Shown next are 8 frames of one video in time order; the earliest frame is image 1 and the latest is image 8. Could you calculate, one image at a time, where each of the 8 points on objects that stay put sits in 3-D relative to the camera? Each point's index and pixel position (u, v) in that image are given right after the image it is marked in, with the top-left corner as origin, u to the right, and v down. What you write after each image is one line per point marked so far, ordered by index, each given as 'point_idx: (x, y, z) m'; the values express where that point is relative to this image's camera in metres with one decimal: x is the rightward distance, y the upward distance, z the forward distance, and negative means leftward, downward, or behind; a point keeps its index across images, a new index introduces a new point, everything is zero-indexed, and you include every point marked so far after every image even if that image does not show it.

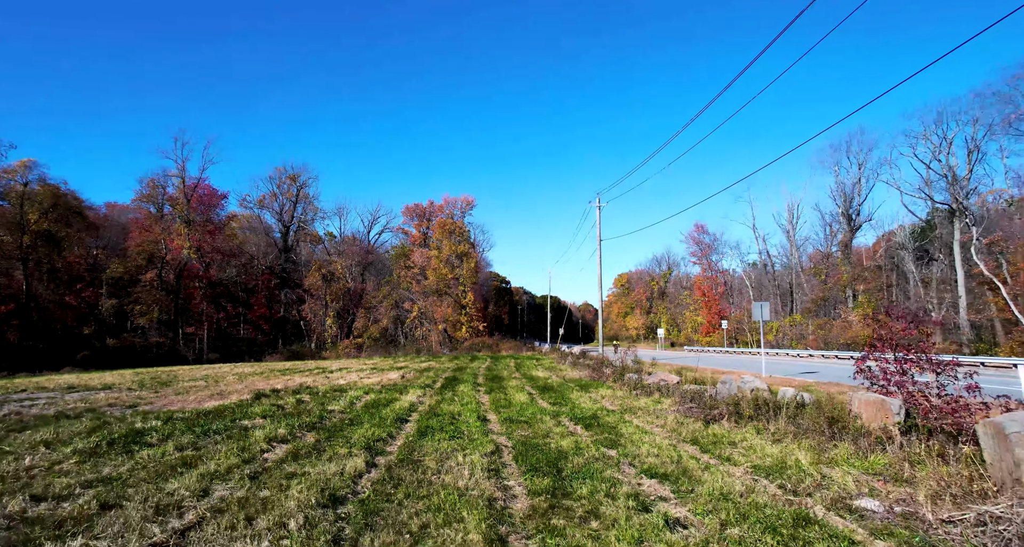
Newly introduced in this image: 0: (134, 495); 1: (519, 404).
0: (-3.6, -2.1, +5.4) m
1: (+0.2, -2.9, +12.5) m
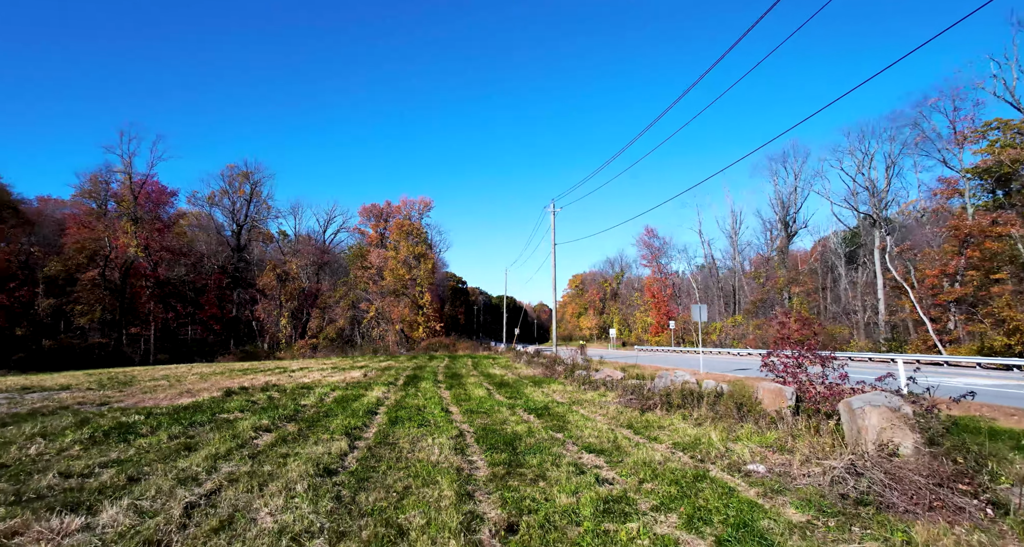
0: (-4.0, -2.2, +6.3) m
1: (-0.8, -3.0, +13.7) m
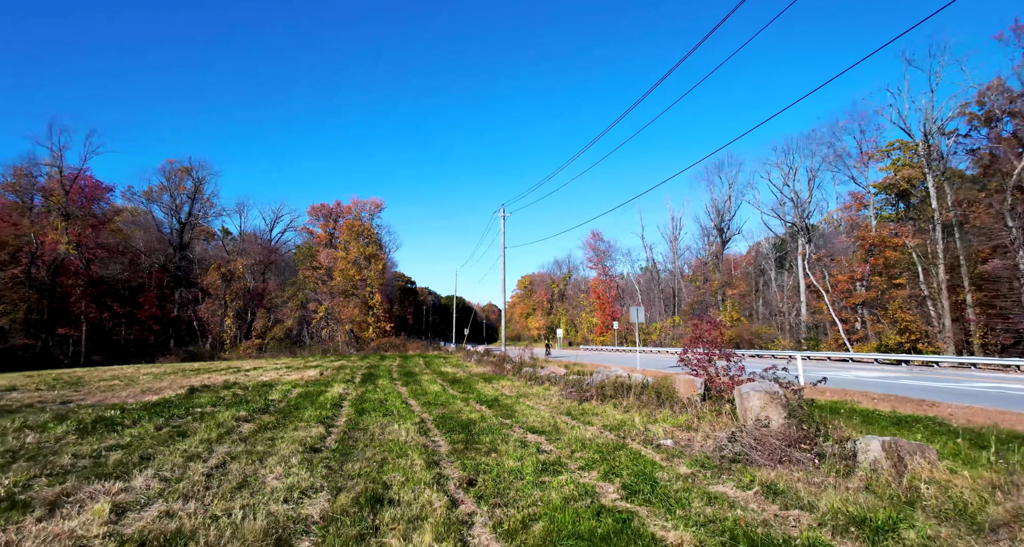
0: (-4.6, -2.3, +7.3) m
1: (-2.1, -3.2, +14.9) m
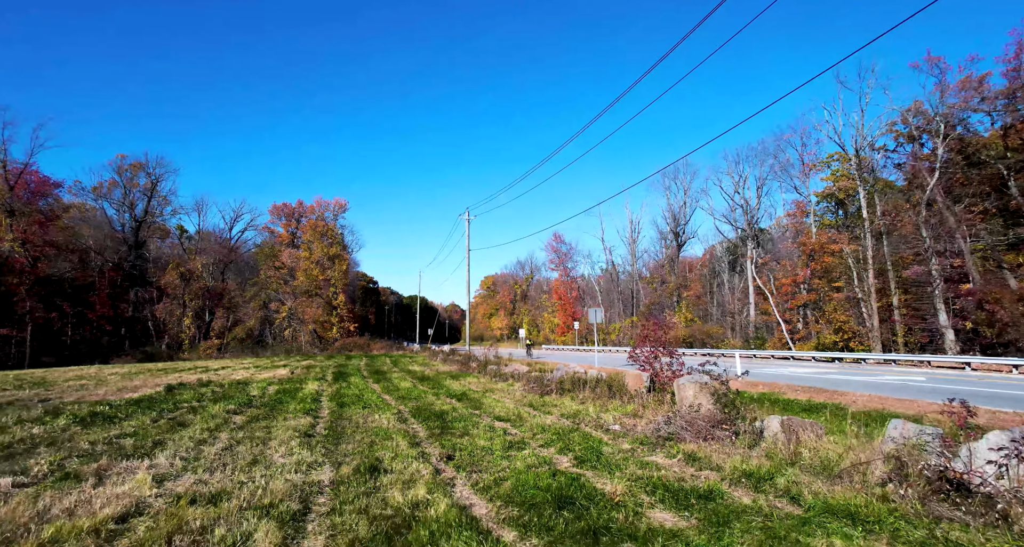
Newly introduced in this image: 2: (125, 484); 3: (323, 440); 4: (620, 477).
0: (-5.0, -2.4, +8.2) m
1: (-3.0, -3.3, +16.0) m
2: (-3.9, -2.1, +5.6) m
3: (-2.7, -2.4, +8.0) m
4: (+1.1, -2.1, +5.8) m
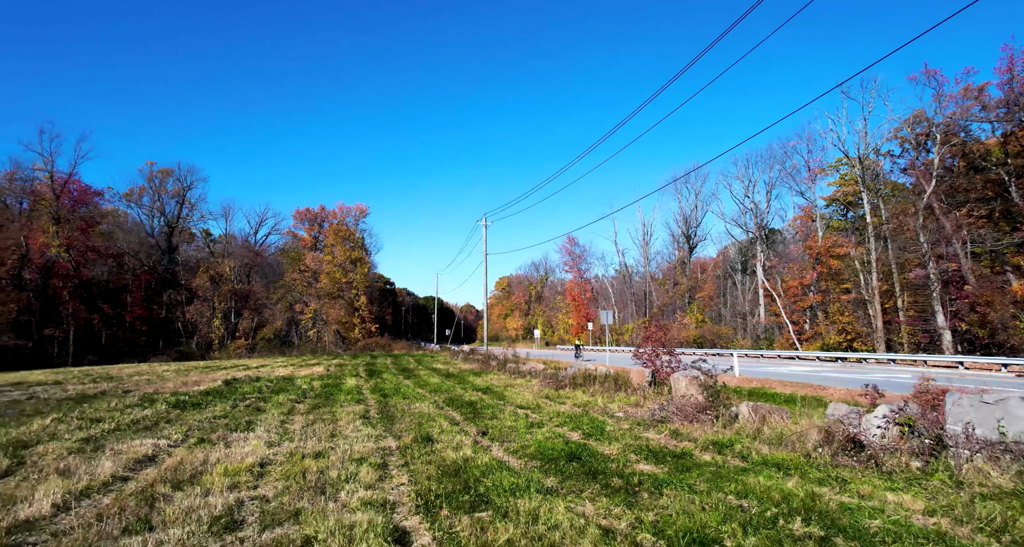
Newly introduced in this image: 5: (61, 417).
0: (-4.7, -2.6, +10.1) m
1: (-2.5, -3.5, +17.9) m
2: (-3.6, -2.3, +7.6) m
3: (-2.3, -2.6, +9.9) m
4: (+1.4, -2.3, +7.6) m
5: (-8.2, -2.6, +10.2) m
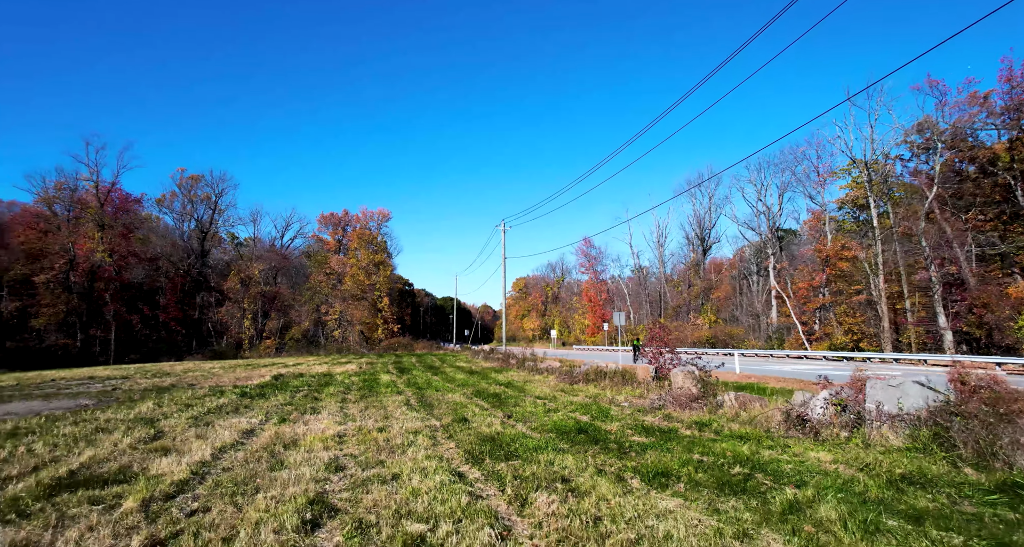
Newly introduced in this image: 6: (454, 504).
0: (-4.2, -2.8, +12.1) m
1: (-1.8, -3.7, +19.7) m
2: (-3.2, -2.5, +9.5) m
3: (-1.9, -2.8, +11.8) m
4: (+1.8, -2.5, +9.4) m
5: (-7.8, -2.8, +12.2) m
6: (-0.5, -1.9, +4.7) m
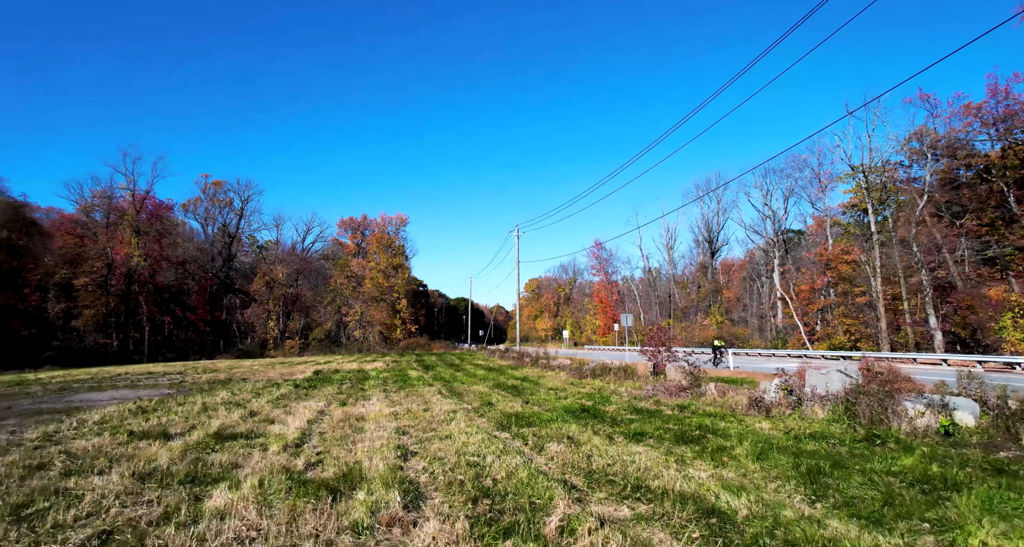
0: (-3.8, -3.1, +14.4) m
1: (-1.2, -4.0, +22.0) m
2: (-2.9, -2.8, +11.7) m
3: (-1.5, -3.1, +14.0) m
4: (+2.2, -2.7, +11.5) m
5: (-7.3, -3.1, +14.6) m
6: (-0.2, -2.1, +6.9) m
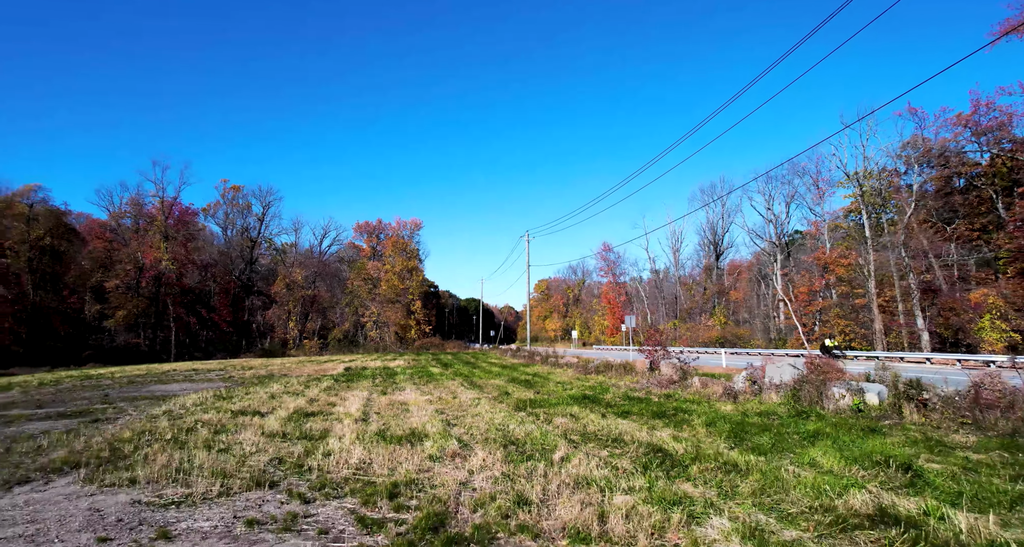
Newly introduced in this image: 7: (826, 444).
0: (-3.4, -3.3, +16.6) m
1: (-0.7, -4.2, +24.2) m
2: (-2.5, -3.0, +14.0) m
3: (-1.1, -3.3, +16.2) m
4: (+2.5, -3.0, +13.7) m
5: (-6.9, -3.4, +16.9) m
6: (0.0, -2.4, +9.1) m
7: (+3.5, -1.9, +6.2) m
